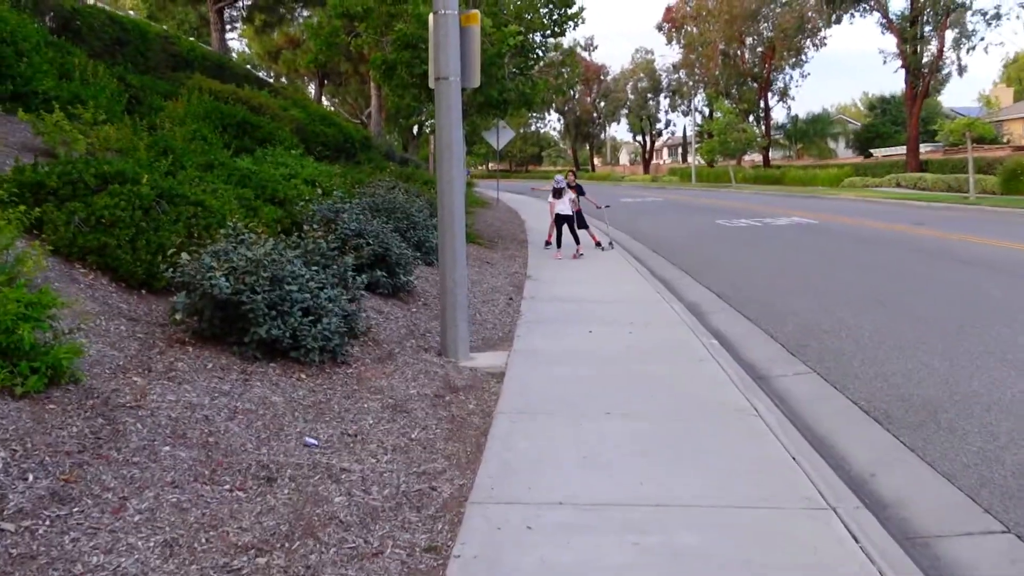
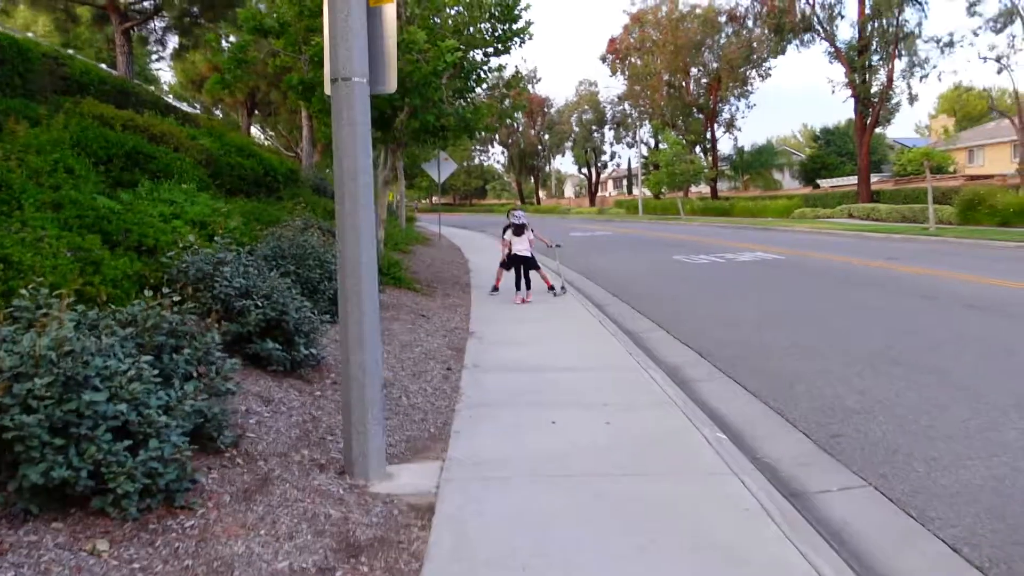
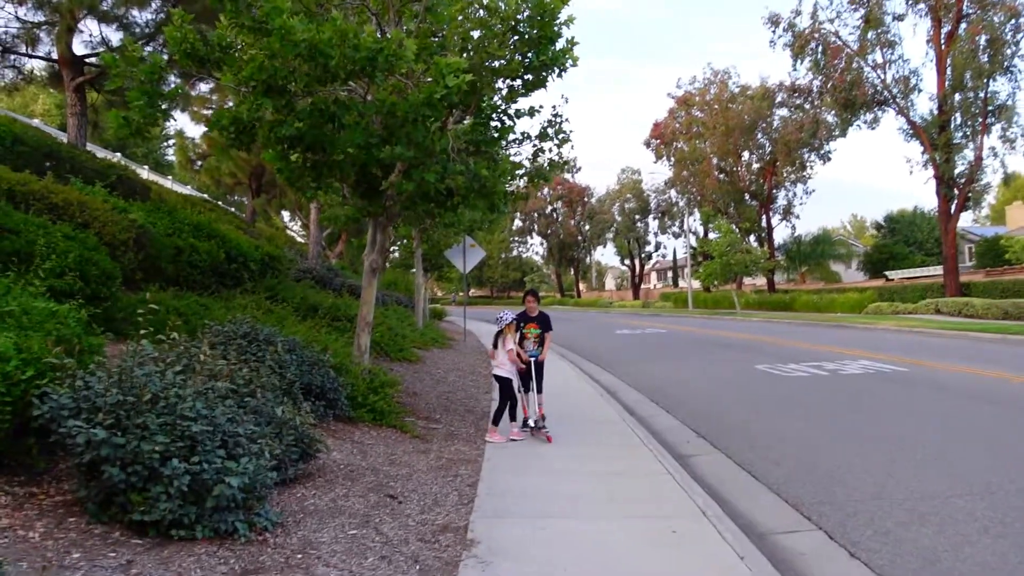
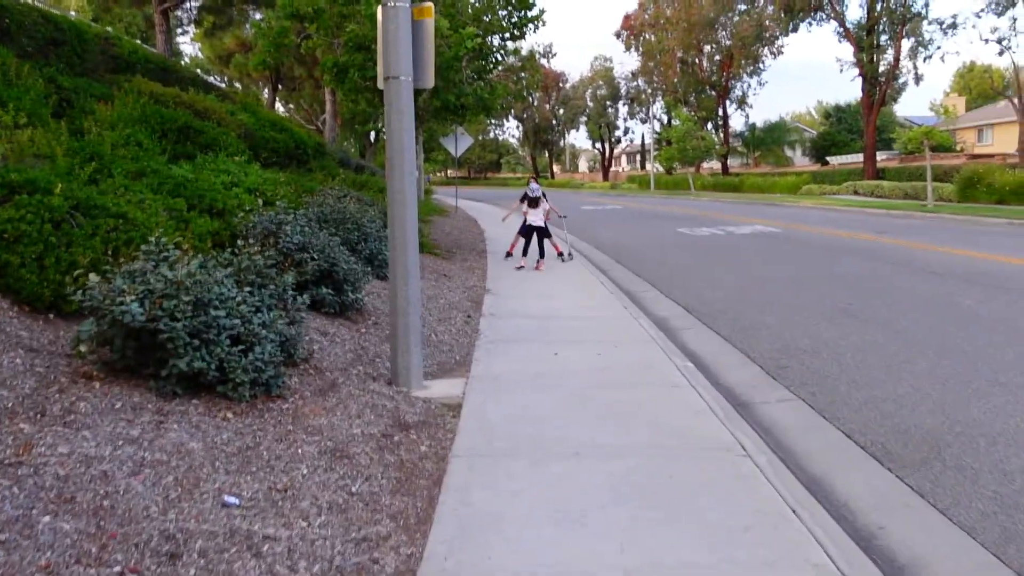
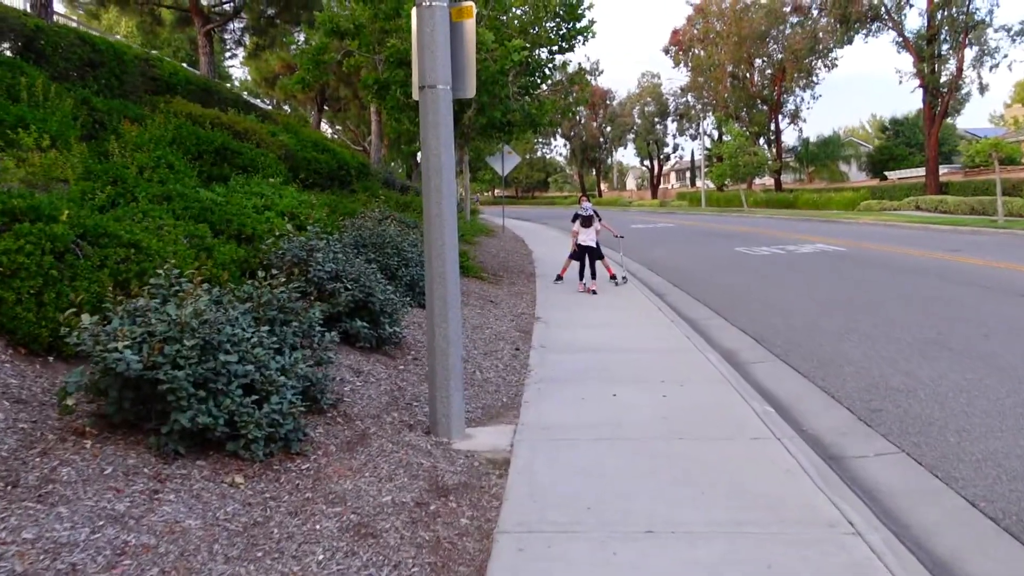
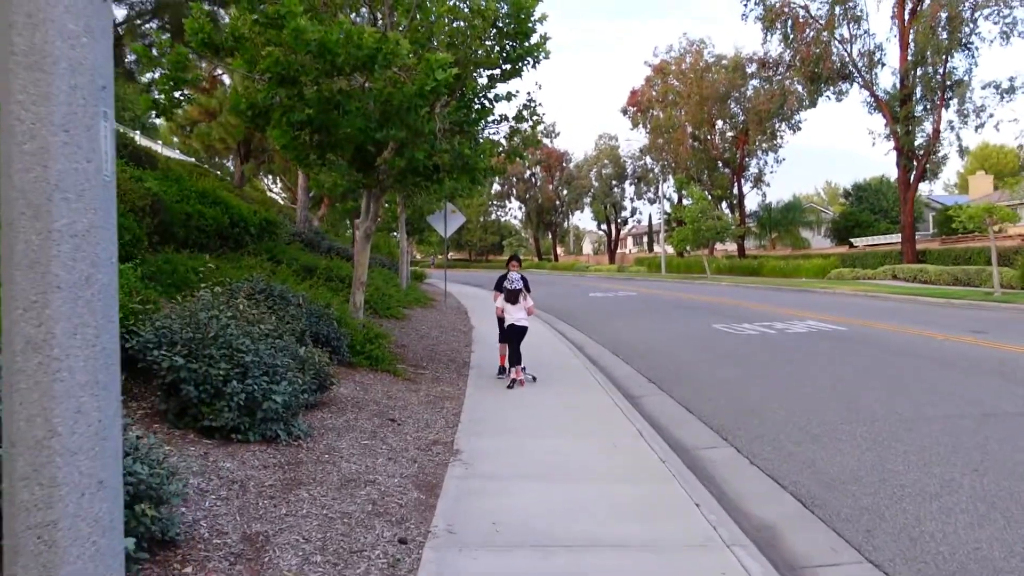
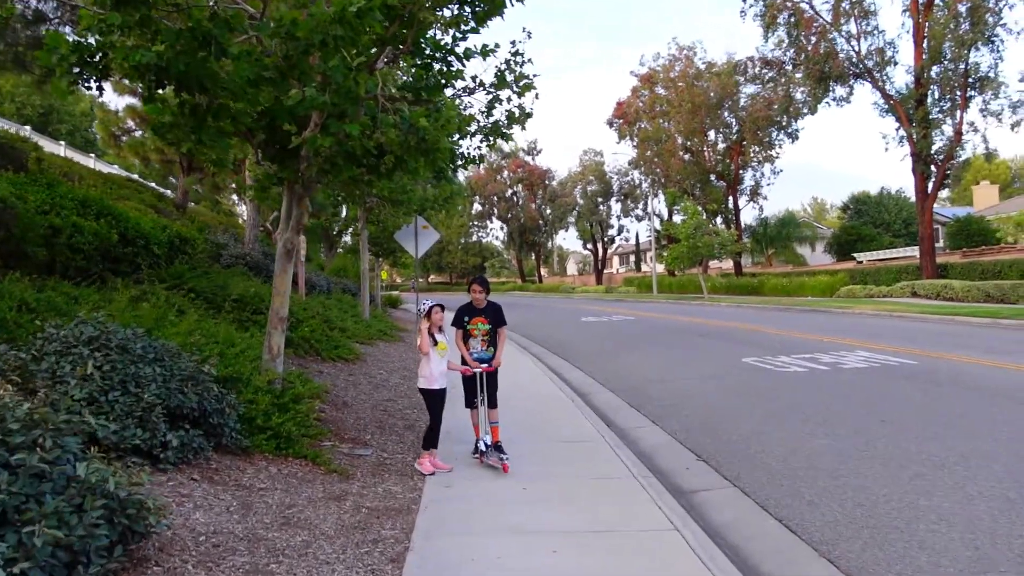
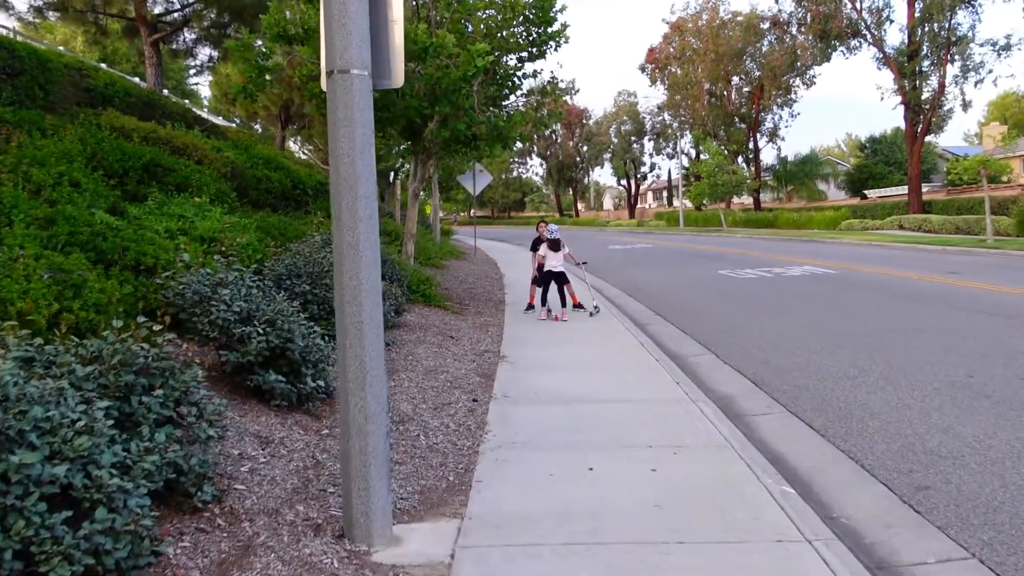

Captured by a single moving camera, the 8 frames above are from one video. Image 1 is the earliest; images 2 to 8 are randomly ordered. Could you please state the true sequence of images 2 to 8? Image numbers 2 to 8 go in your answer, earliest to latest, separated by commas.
4, 5, 2, 8, 6, 3, 7
